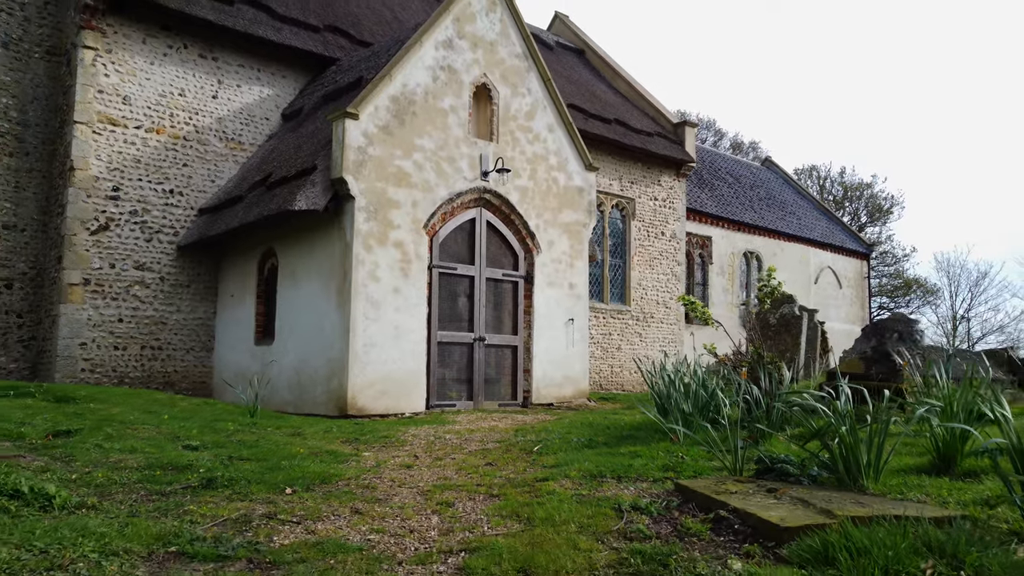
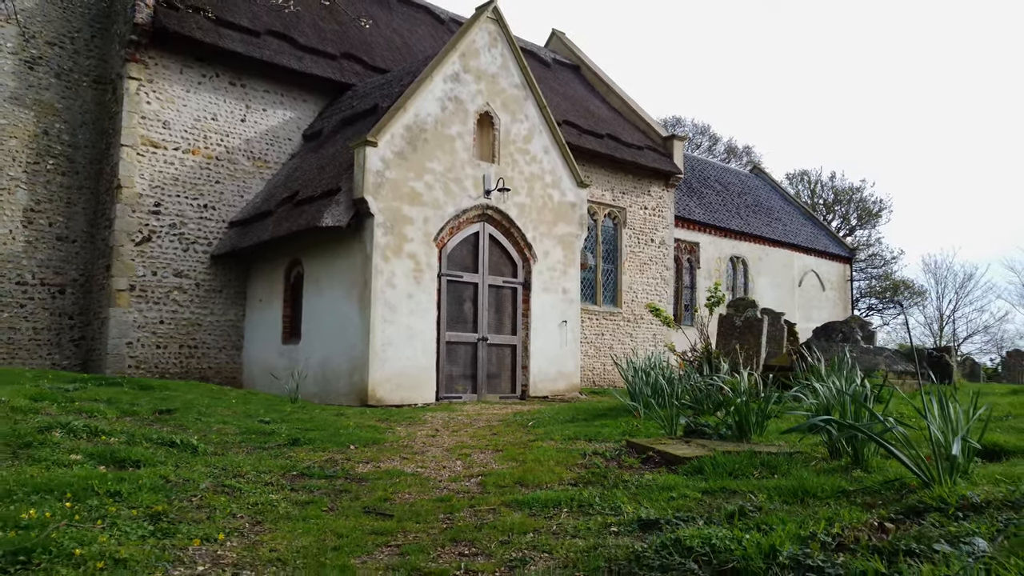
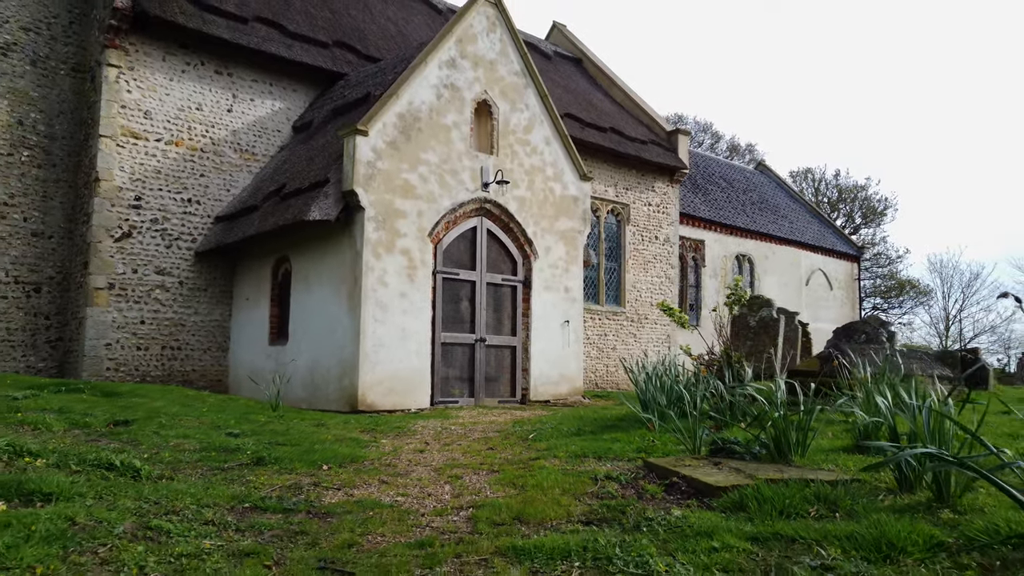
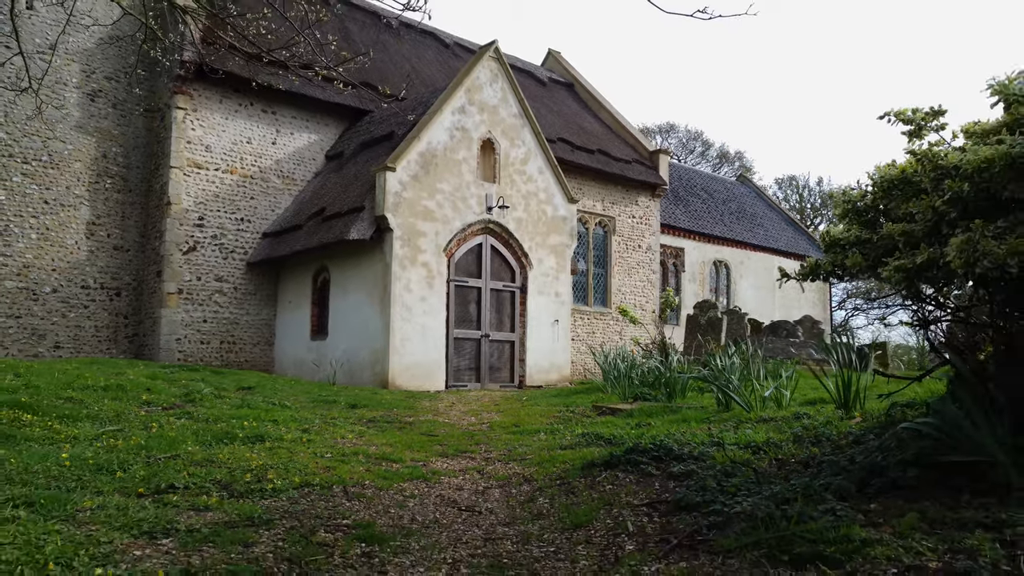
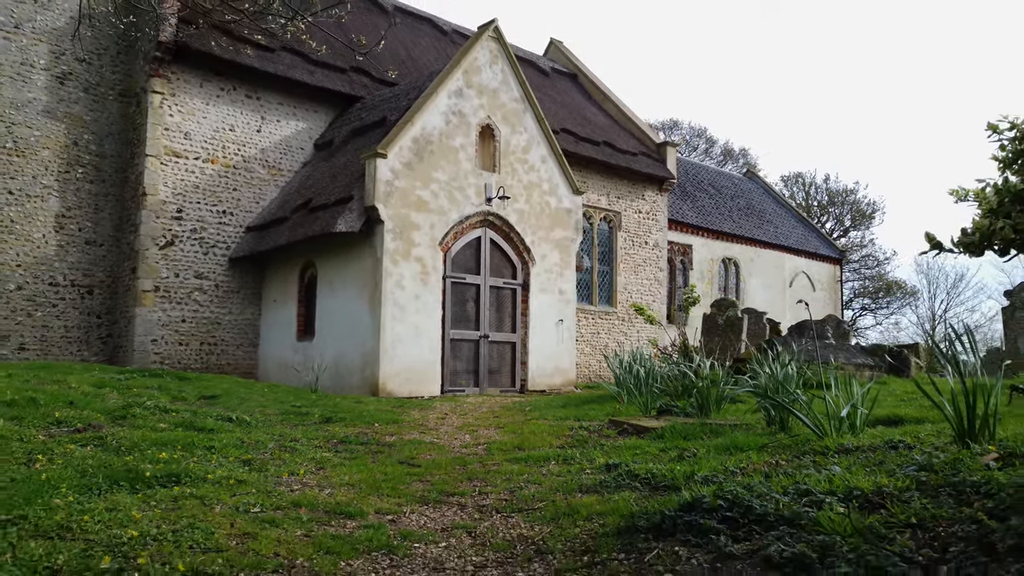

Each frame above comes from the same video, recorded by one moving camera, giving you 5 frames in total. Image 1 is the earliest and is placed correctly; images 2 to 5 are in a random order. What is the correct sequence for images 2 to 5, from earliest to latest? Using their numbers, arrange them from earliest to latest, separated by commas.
3, 2, 5, 4
